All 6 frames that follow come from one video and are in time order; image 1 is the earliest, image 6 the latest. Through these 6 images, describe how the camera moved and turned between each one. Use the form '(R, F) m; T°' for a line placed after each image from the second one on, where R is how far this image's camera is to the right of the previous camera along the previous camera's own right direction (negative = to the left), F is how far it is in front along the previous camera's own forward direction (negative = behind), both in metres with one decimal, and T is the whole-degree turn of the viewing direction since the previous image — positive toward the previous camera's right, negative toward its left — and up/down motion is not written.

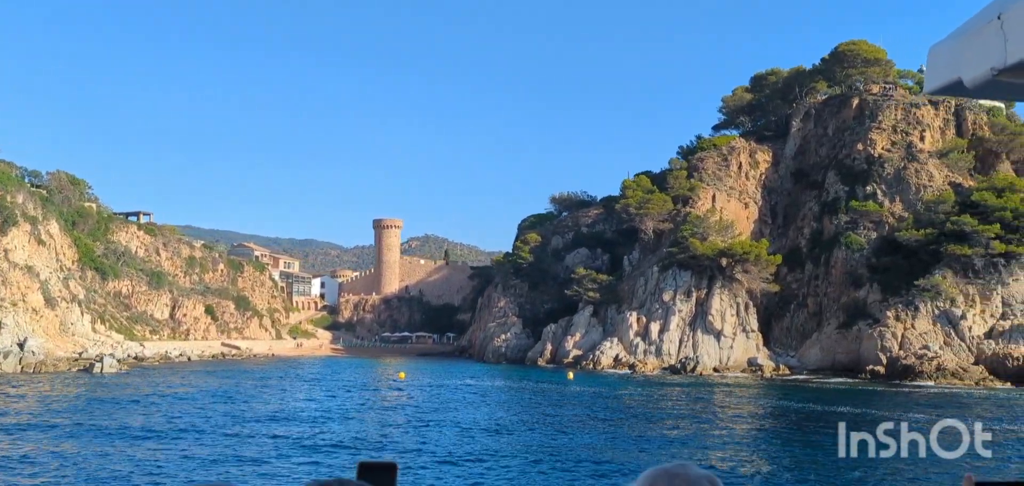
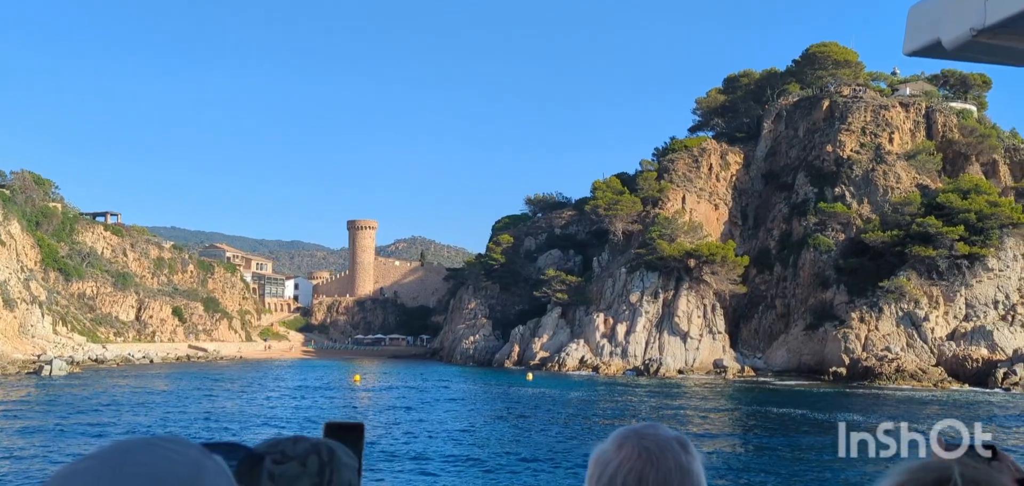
(+1.2, +0.3) m; +1°
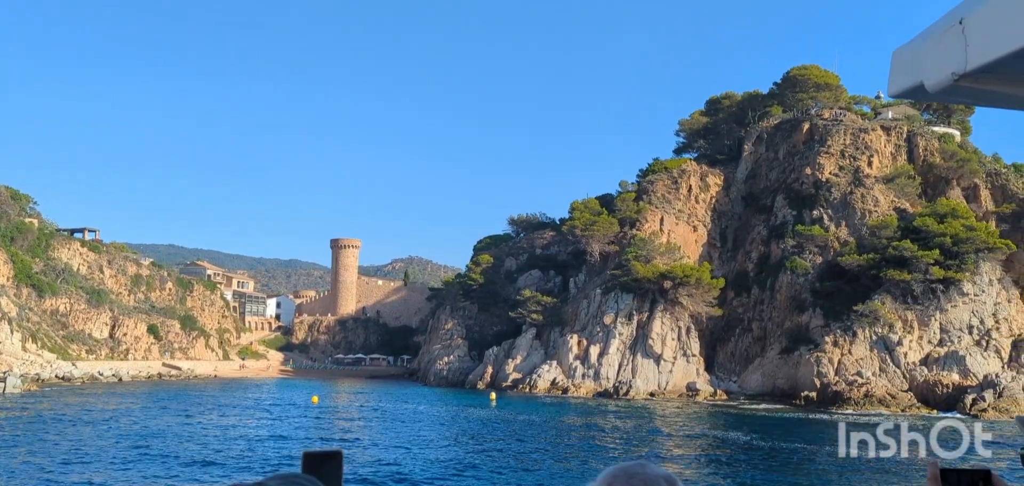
(+1.3, +0.4) m; 0°
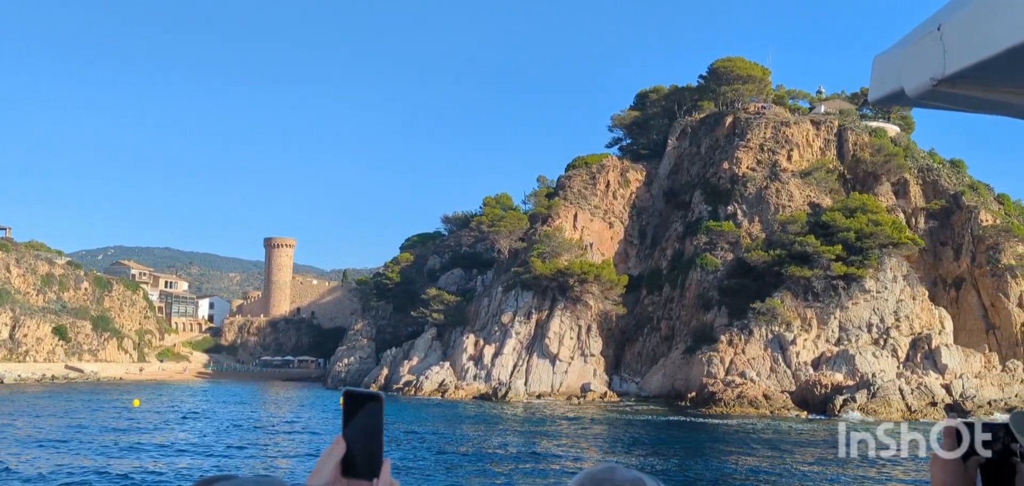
(+5.4, +1.7) m; 0°
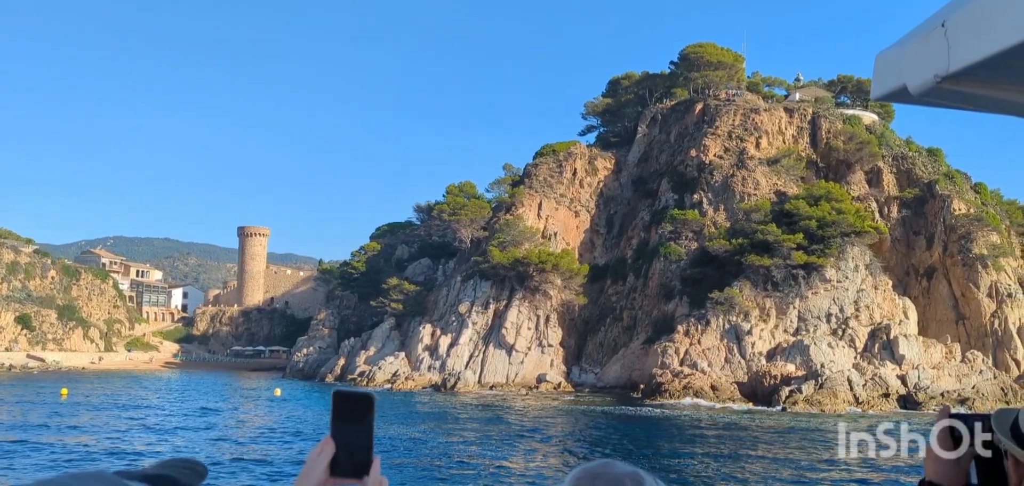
(+2.2, +0.8) m; 0°
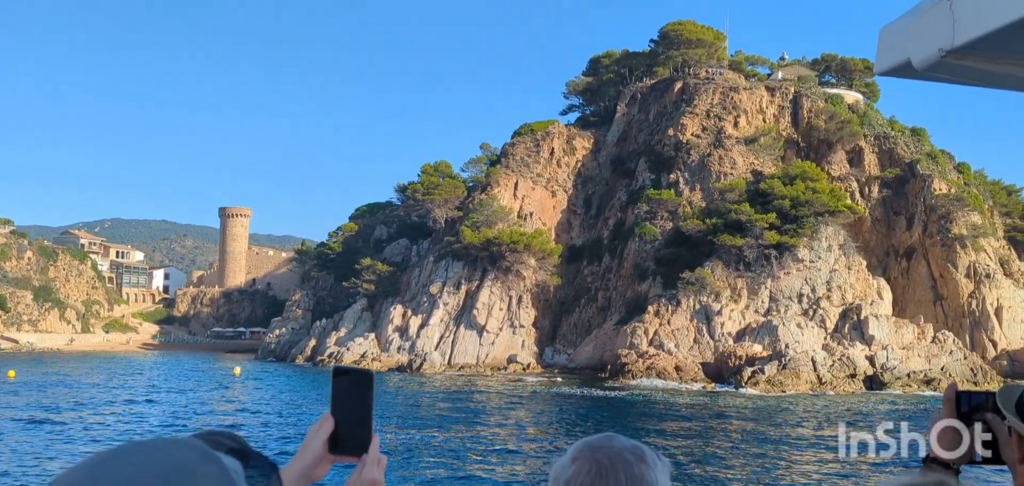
(+1.3, +0.5) m; 0°
